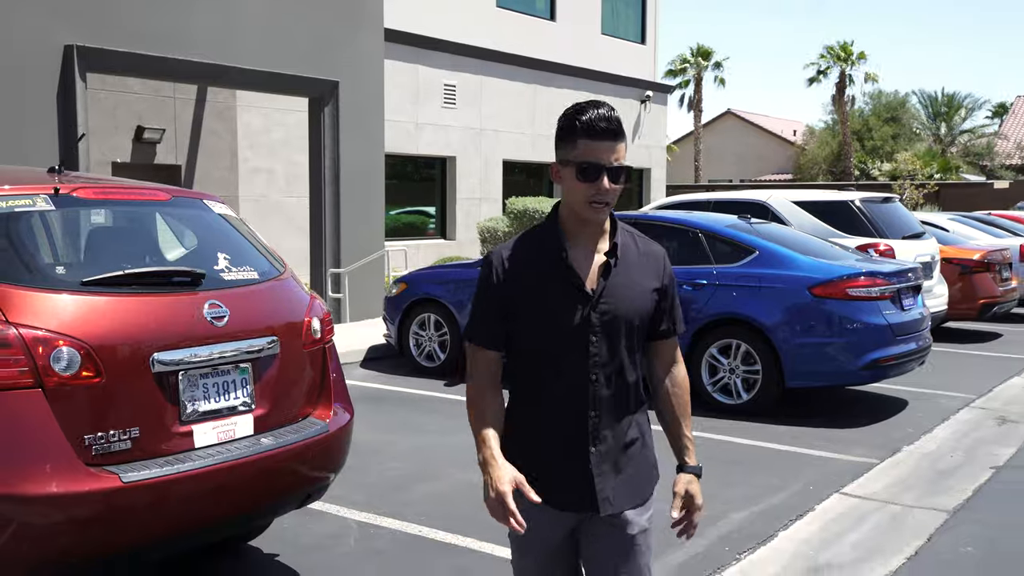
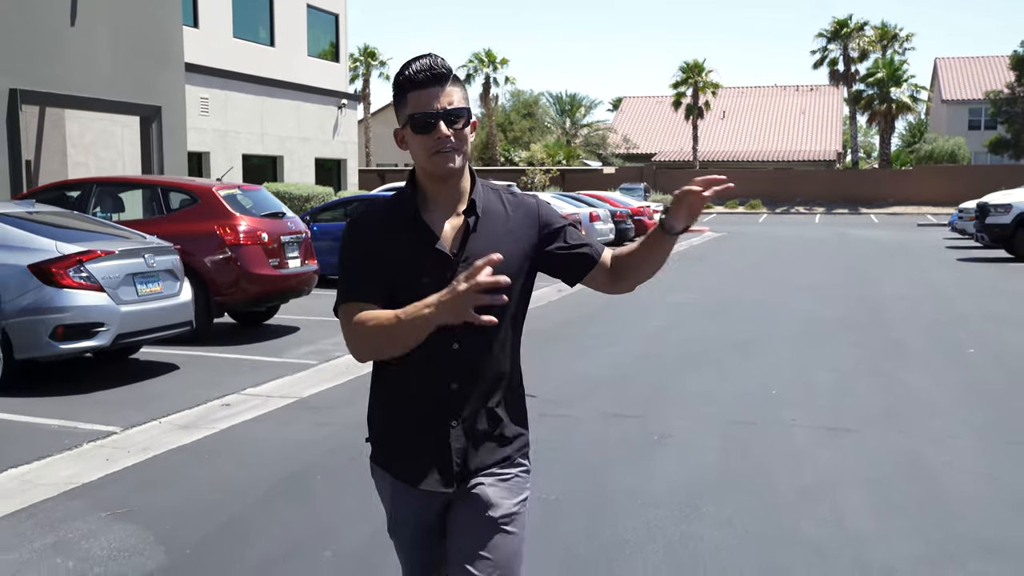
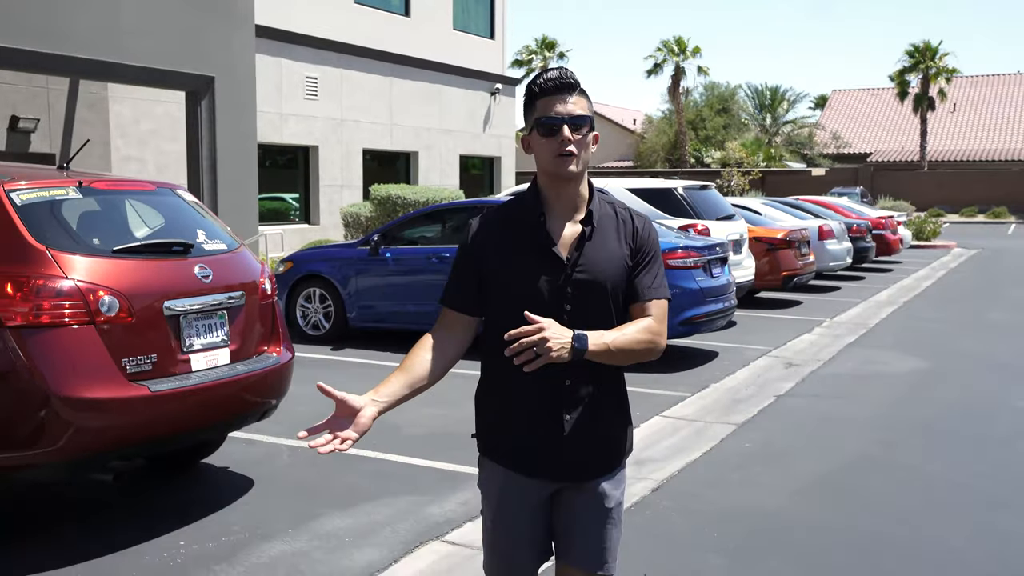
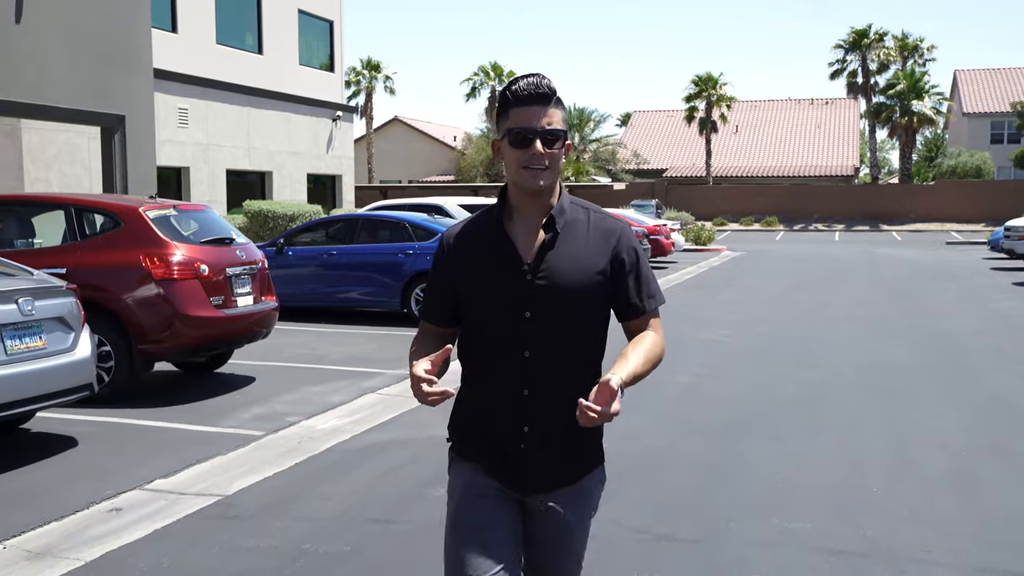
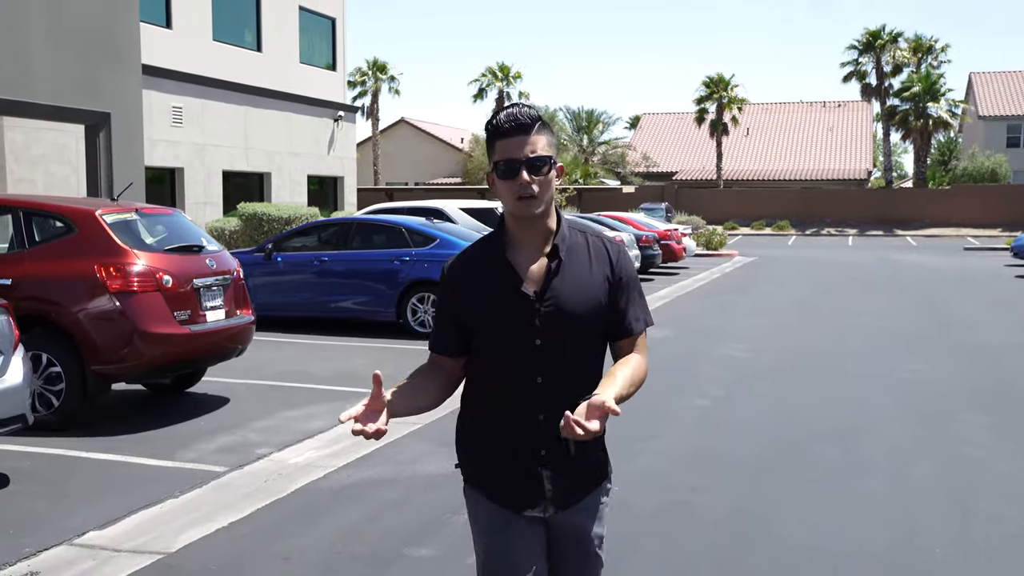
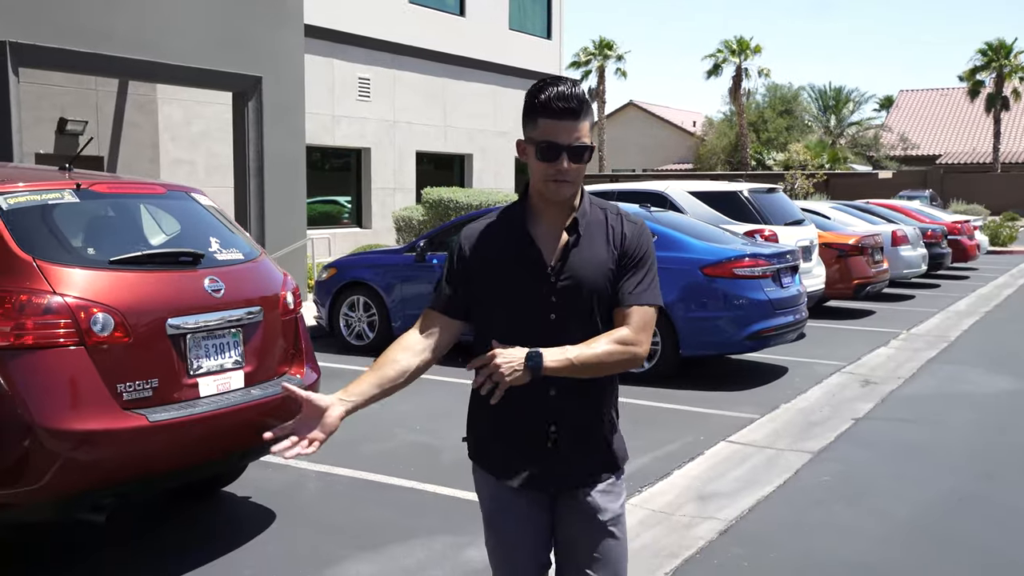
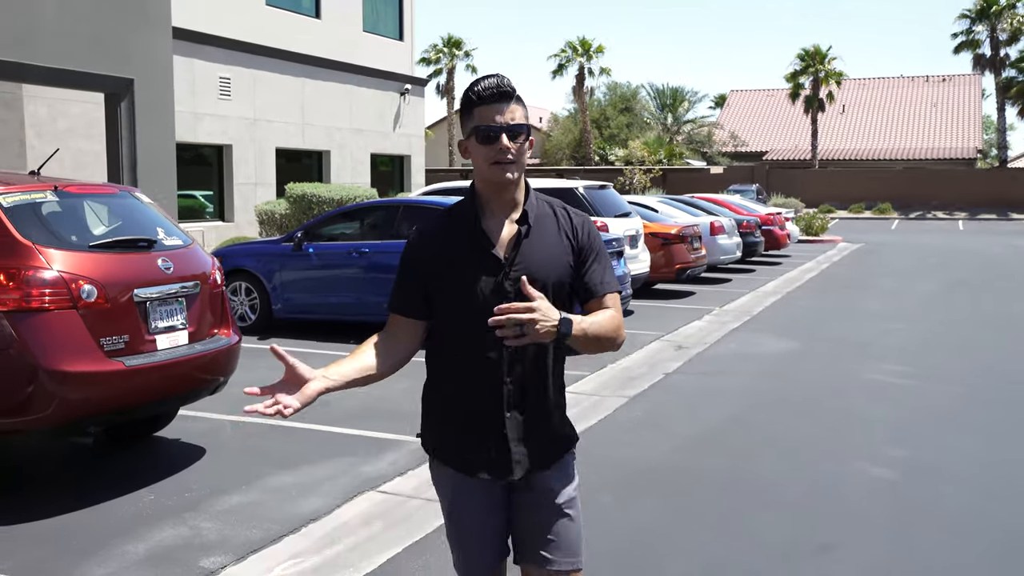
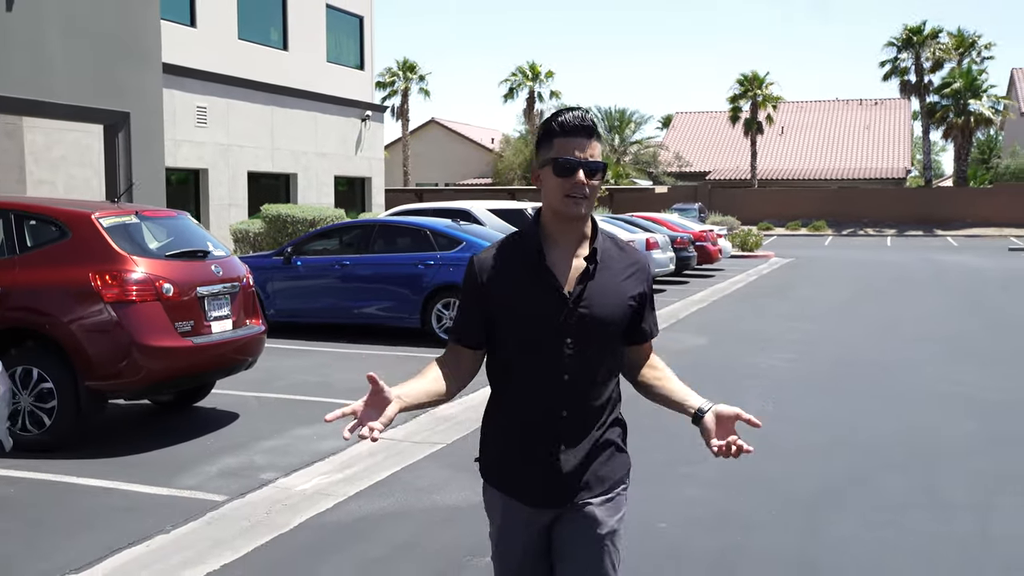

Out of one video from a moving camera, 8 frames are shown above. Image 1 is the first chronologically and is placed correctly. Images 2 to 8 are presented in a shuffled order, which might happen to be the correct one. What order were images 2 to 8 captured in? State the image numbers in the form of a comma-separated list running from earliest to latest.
6, 3, 7, 8, 5, 4, 2
